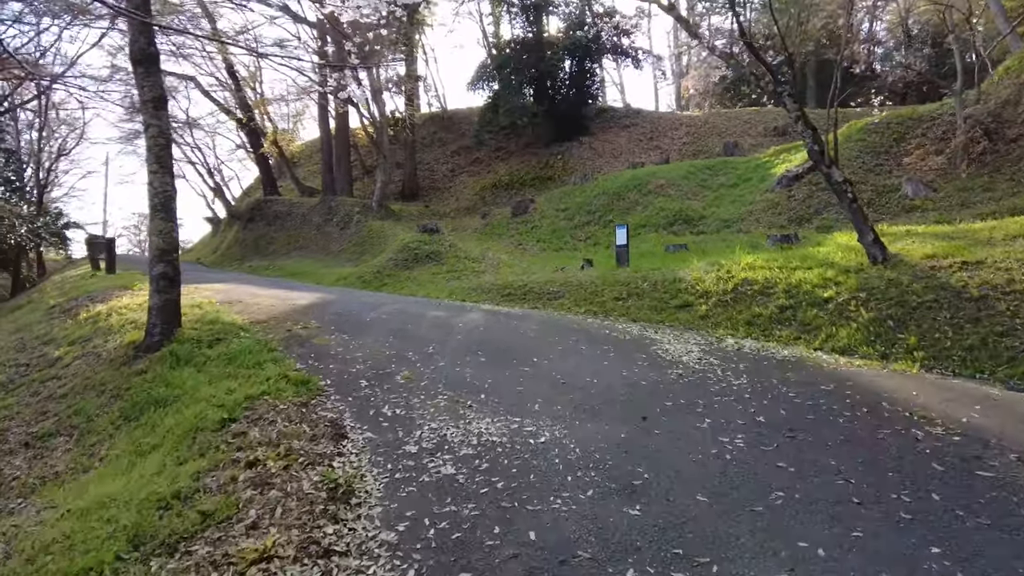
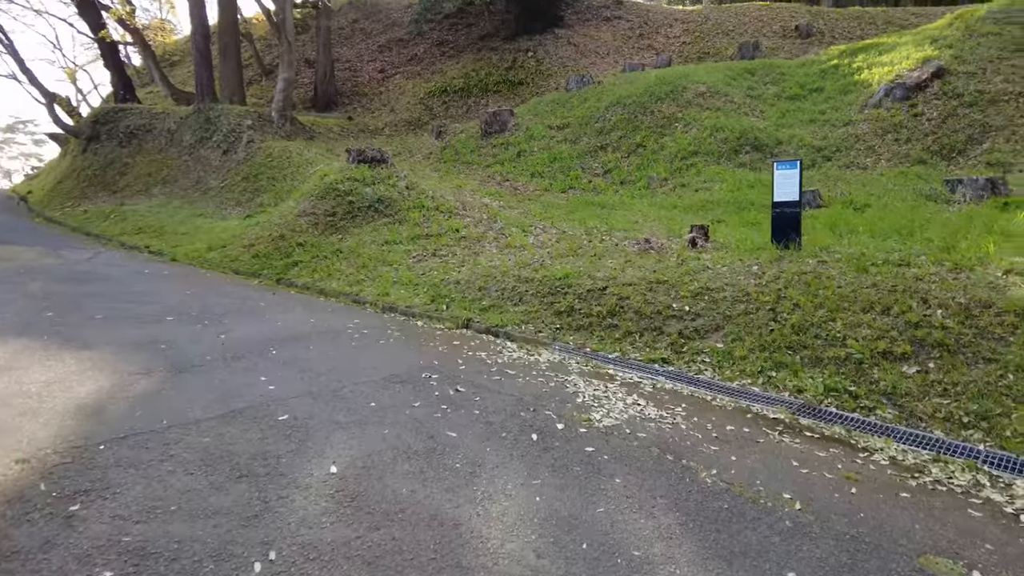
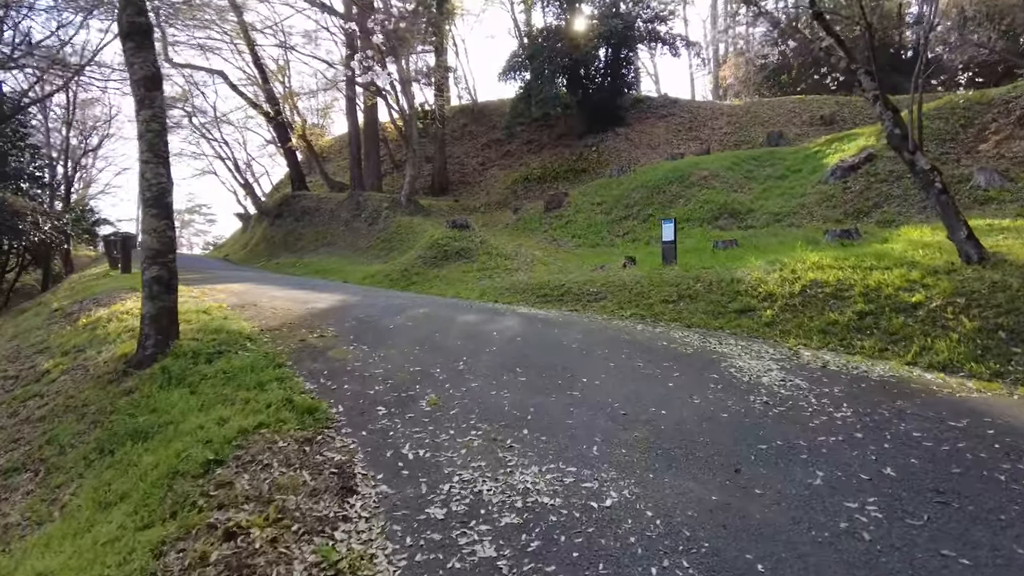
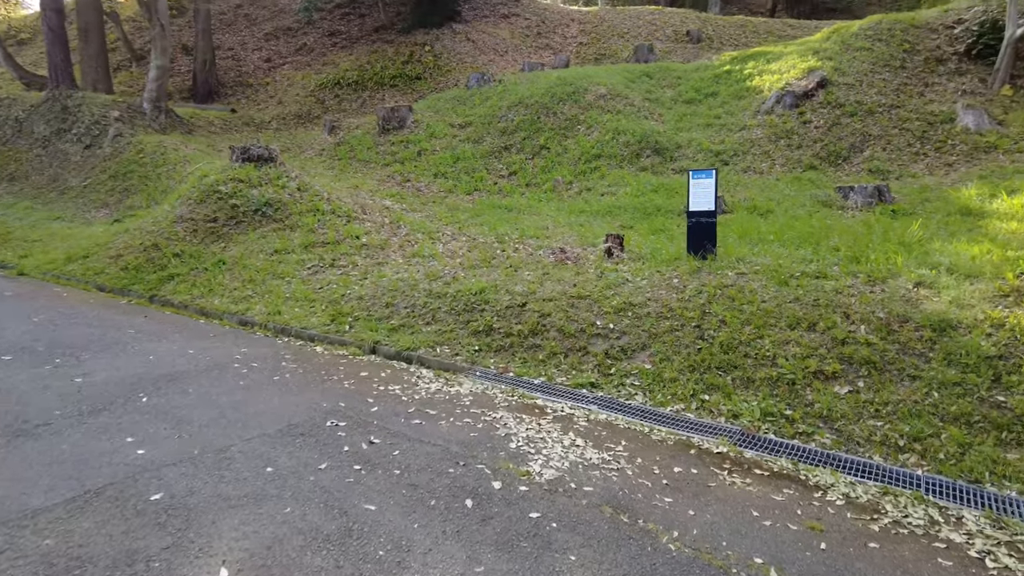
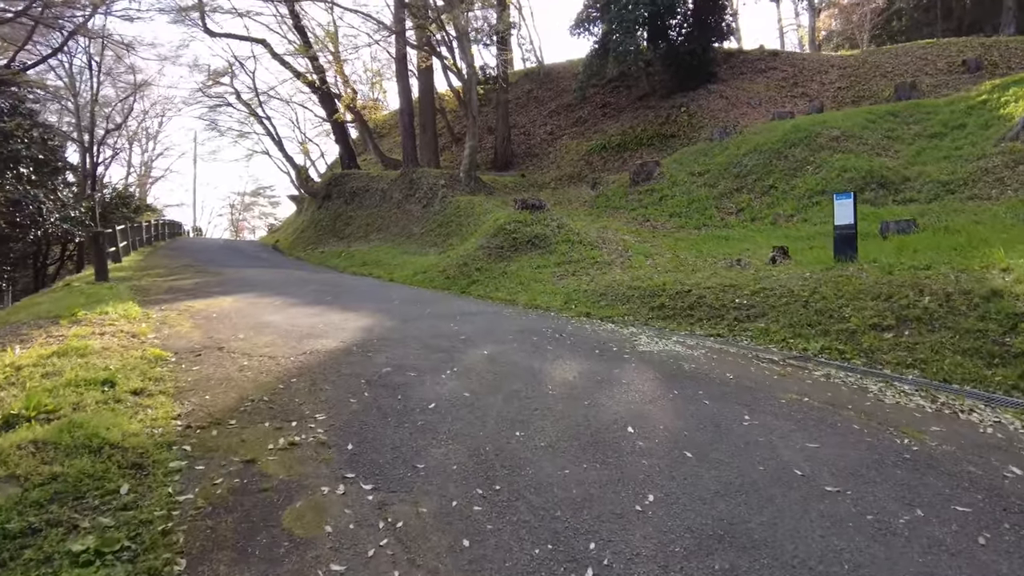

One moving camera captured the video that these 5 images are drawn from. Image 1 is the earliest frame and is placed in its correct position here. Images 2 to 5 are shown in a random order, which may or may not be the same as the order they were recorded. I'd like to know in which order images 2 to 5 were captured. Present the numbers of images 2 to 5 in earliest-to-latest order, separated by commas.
3, 5, 2, 4
